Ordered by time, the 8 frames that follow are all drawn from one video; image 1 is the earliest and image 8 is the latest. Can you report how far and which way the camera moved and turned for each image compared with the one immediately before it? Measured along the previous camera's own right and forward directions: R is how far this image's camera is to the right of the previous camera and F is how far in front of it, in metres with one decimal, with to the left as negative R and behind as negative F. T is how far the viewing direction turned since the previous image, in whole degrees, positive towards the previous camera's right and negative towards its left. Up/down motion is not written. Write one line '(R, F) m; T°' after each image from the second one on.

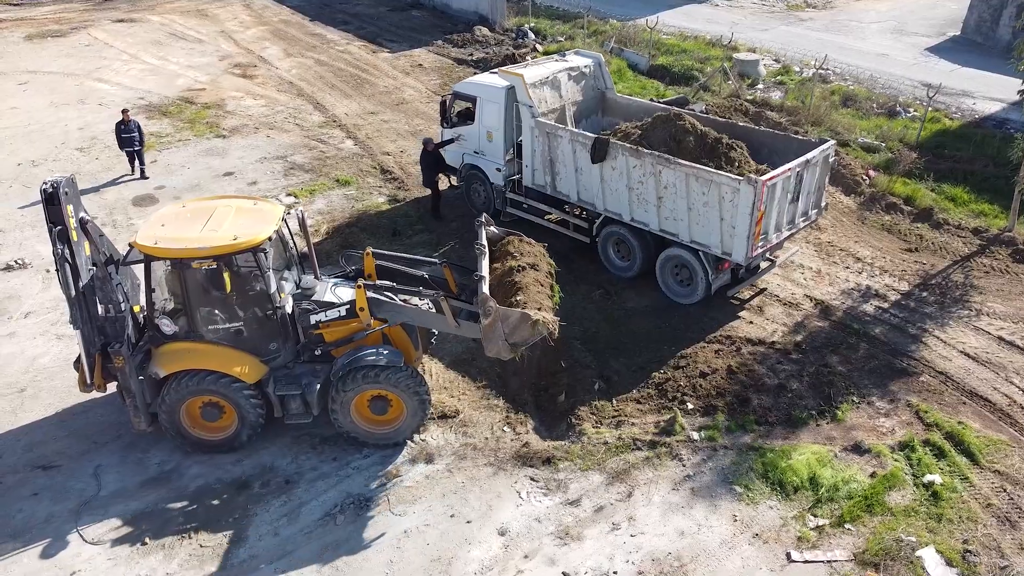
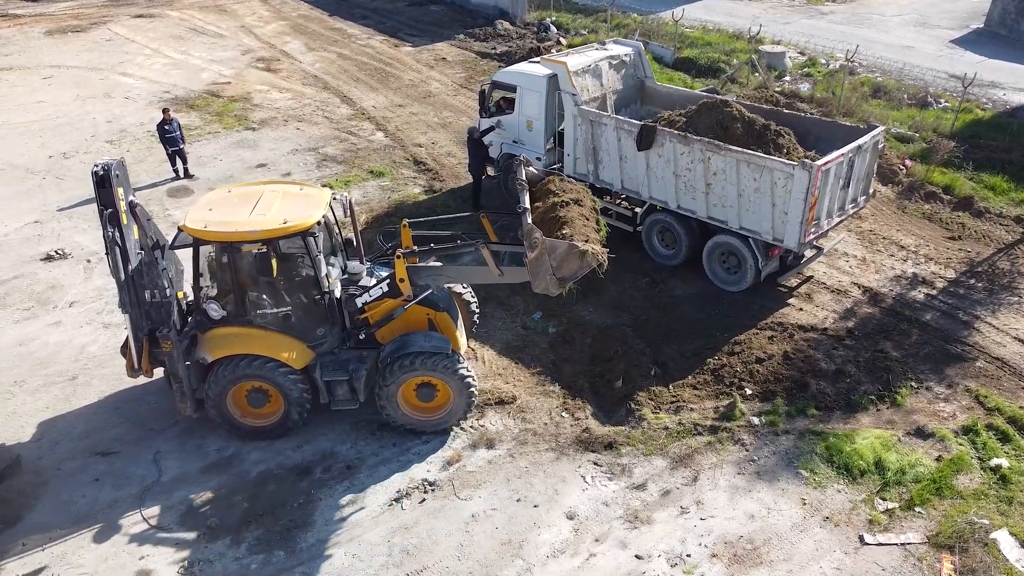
(-0.6, 0.0) m; 0°
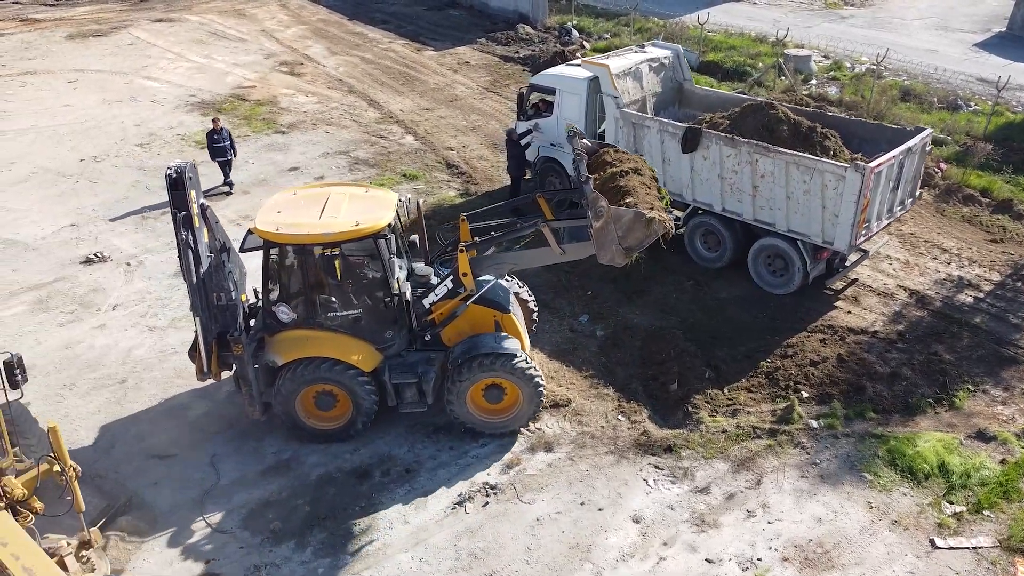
(-0.5, 0.0) m; 0°
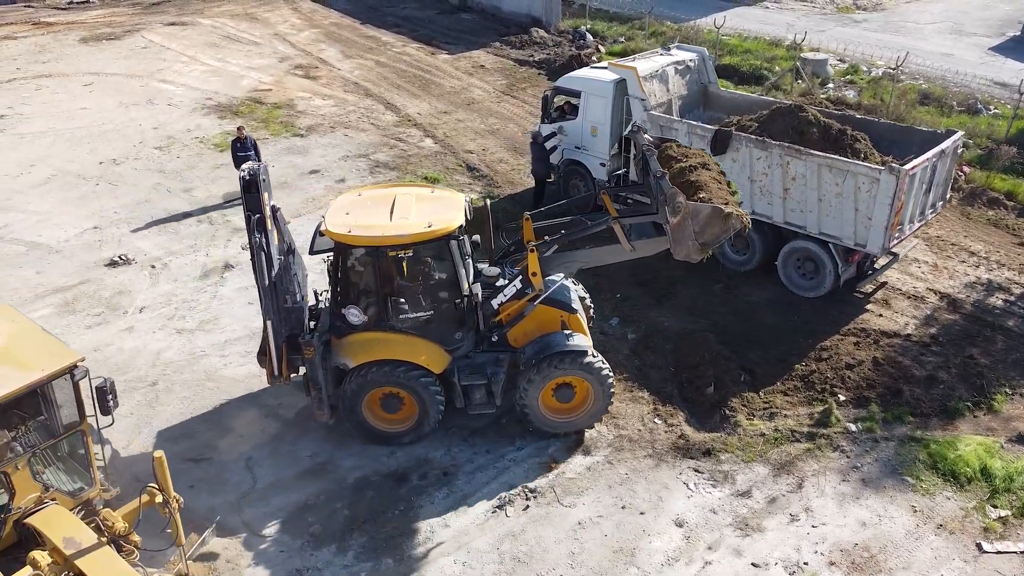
(-0.4, 0.0) m; 0°
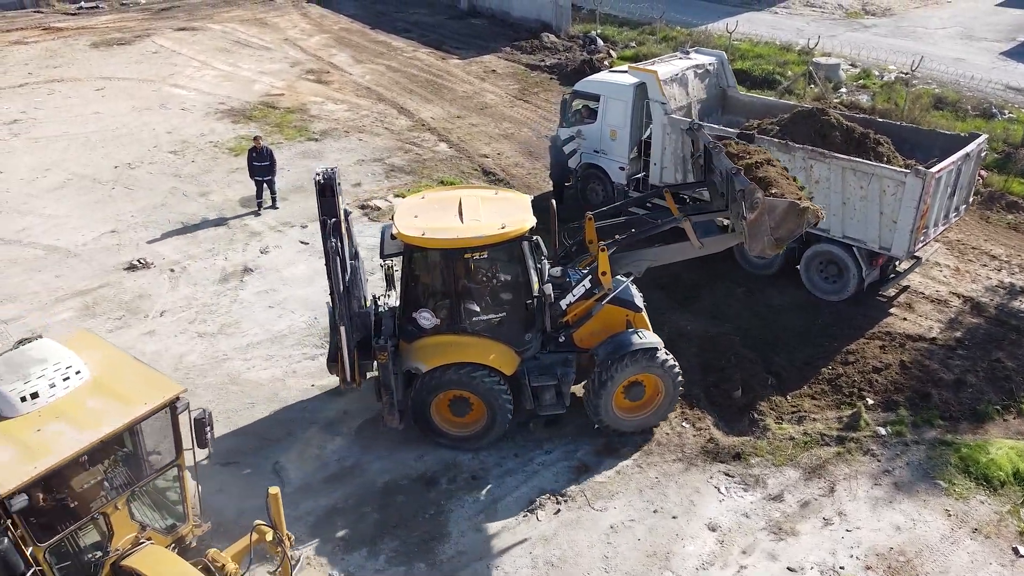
(-0.3, 0.0) m; 0°
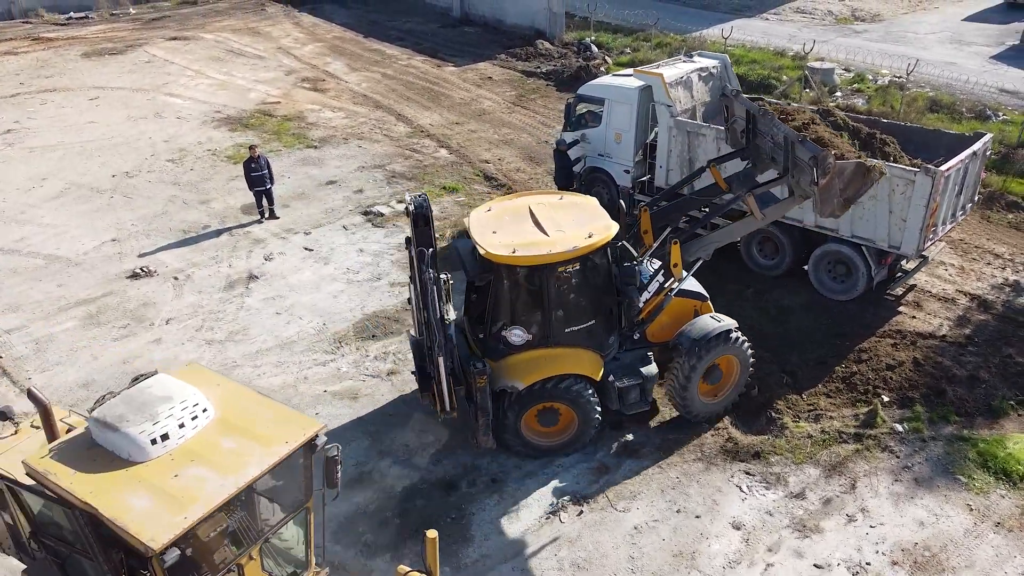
(-0.3, 0.0) m; +1°
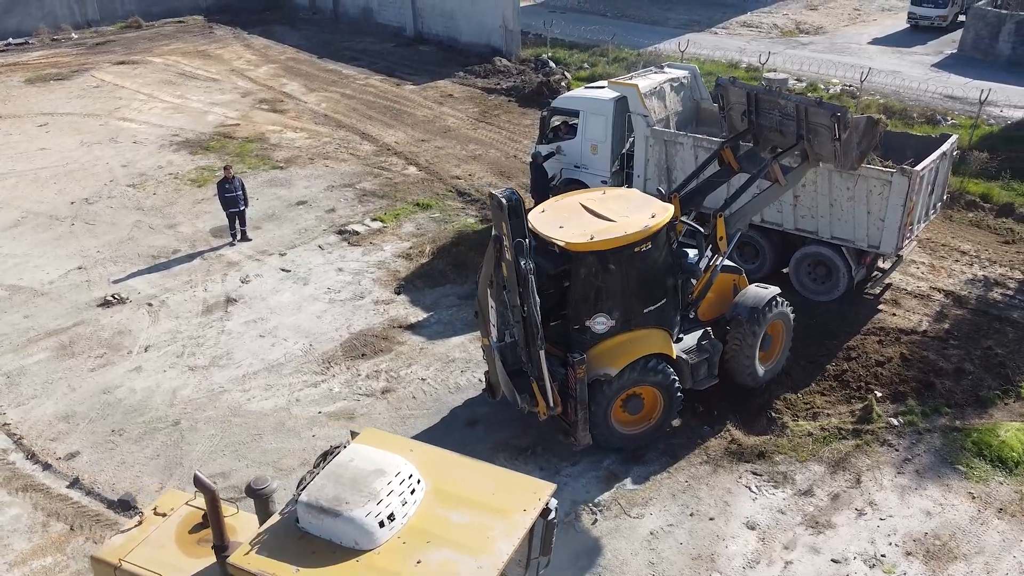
(-0.5, +0.1) m; +4°
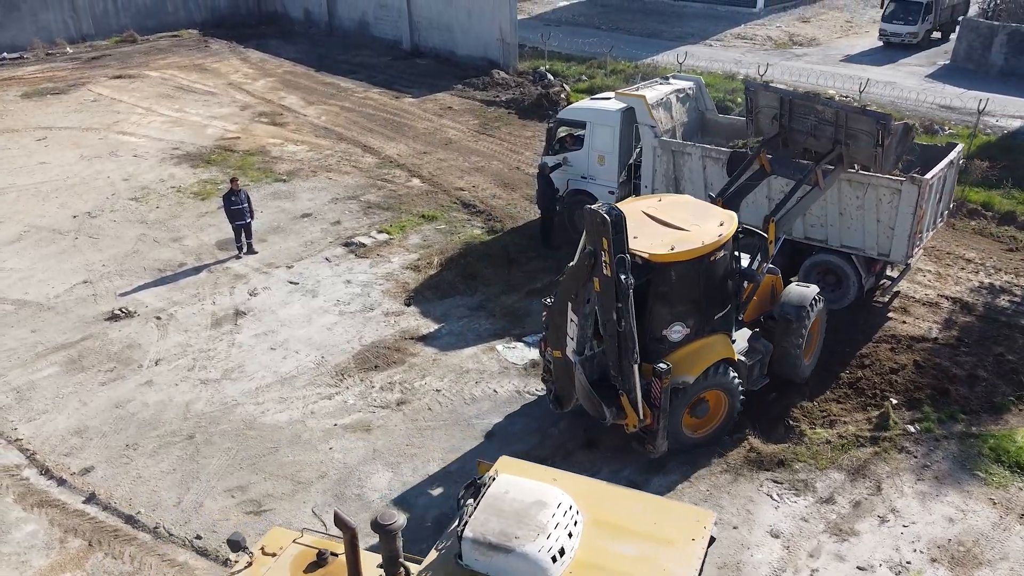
(-0.3, 0.0) m; +1°
